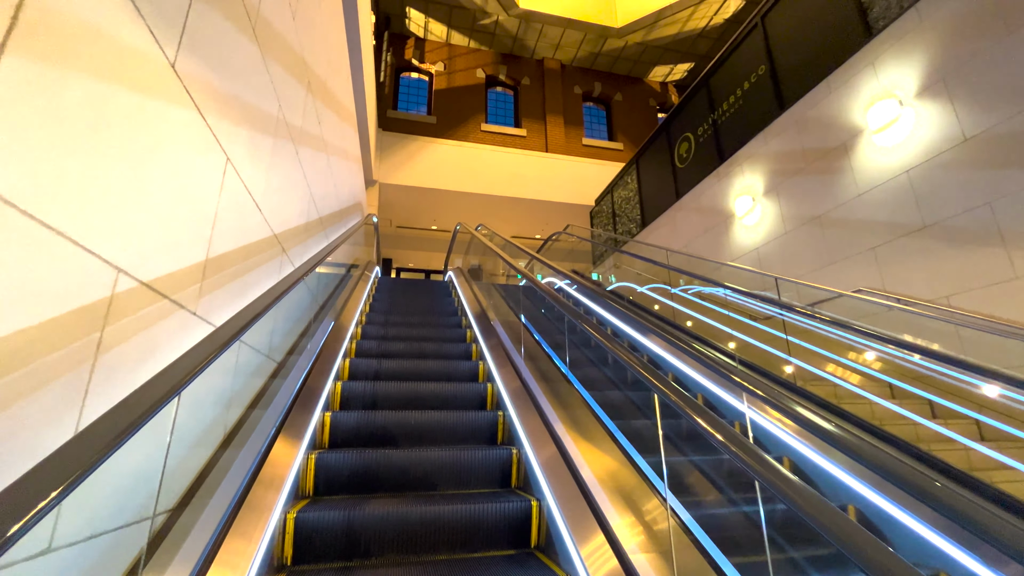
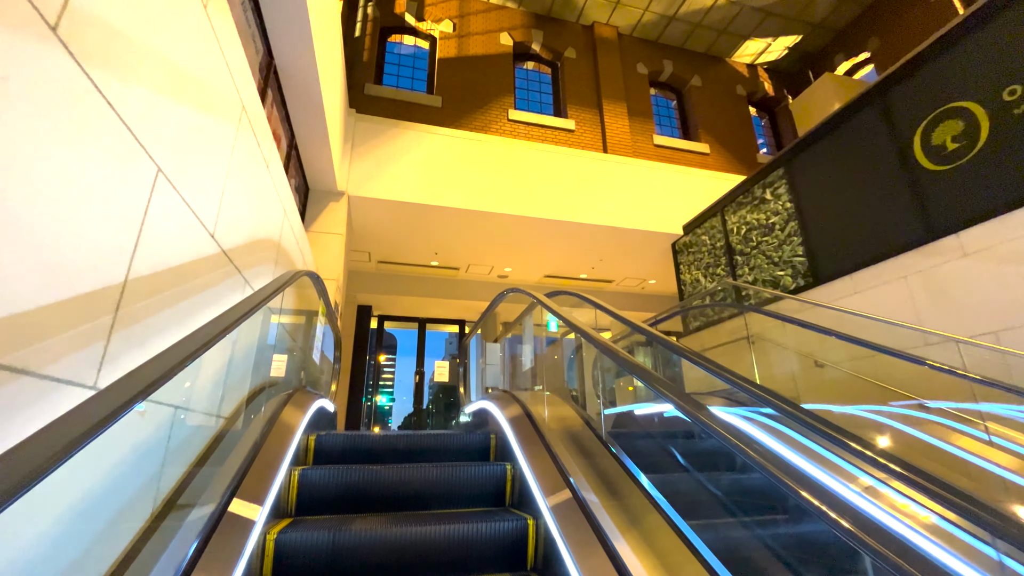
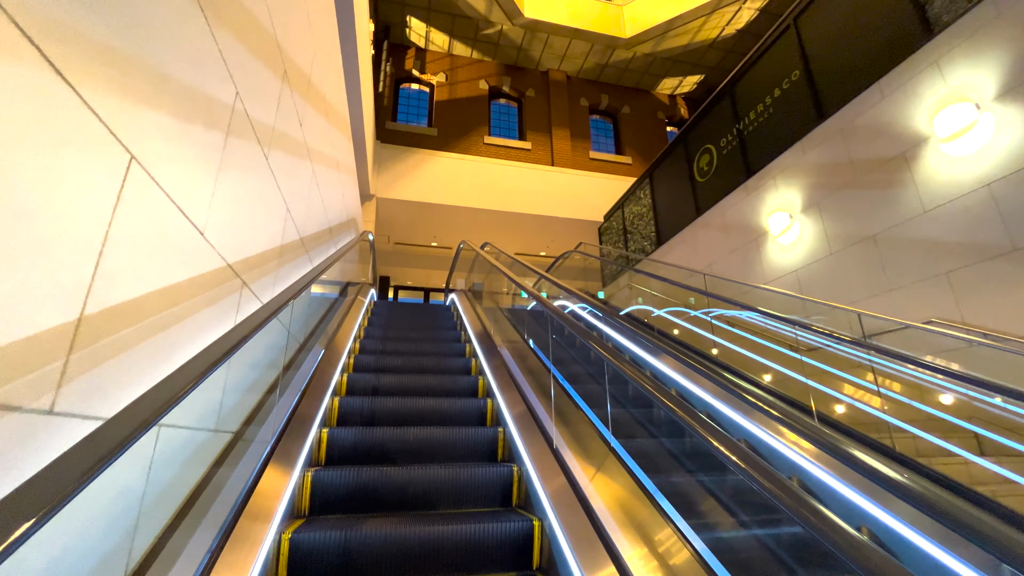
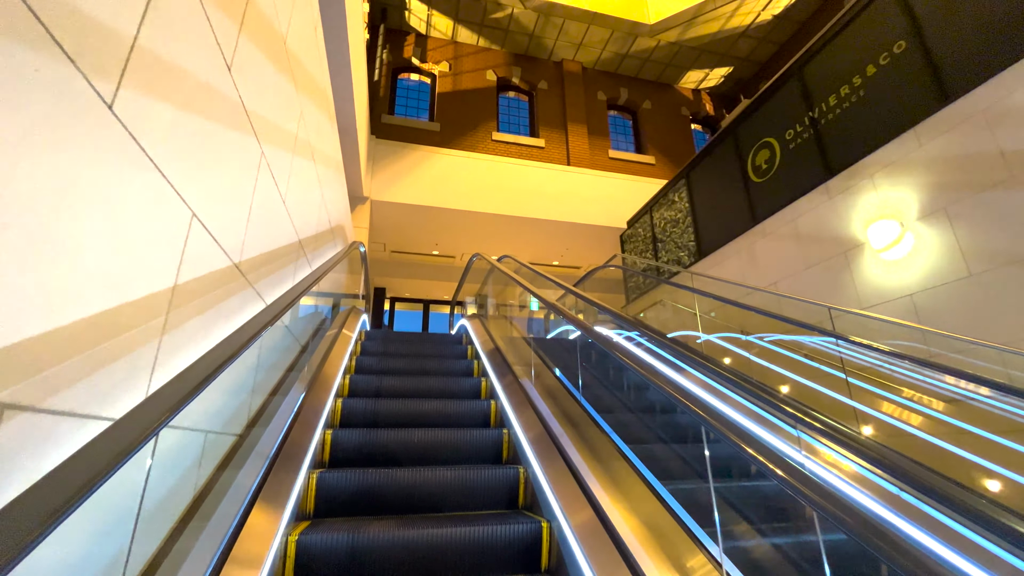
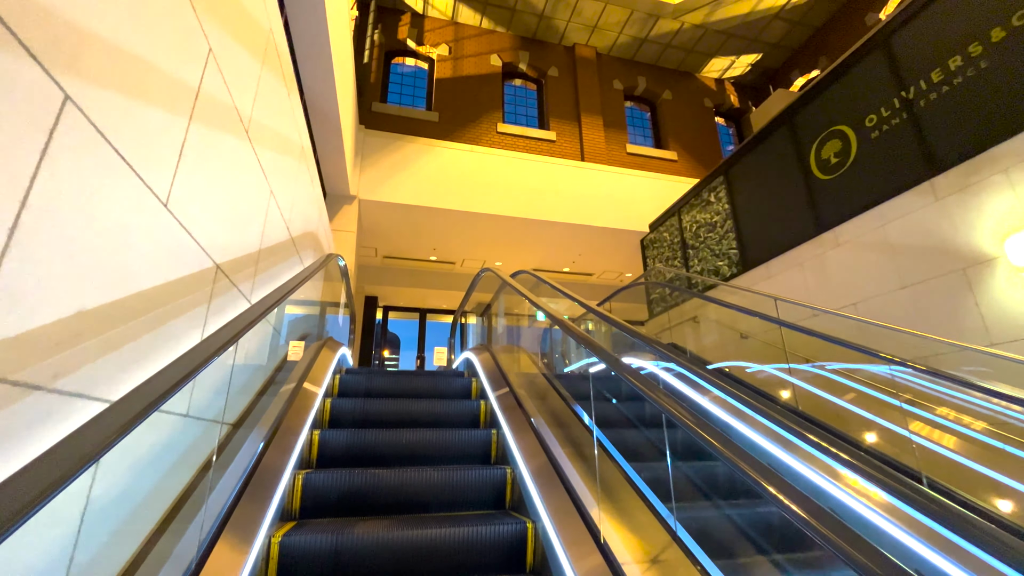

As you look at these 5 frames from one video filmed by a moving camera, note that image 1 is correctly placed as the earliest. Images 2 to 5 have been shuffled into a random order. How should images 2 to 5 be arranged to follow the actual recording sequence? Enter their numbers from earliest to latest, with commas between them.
3, 4, 5, 2
